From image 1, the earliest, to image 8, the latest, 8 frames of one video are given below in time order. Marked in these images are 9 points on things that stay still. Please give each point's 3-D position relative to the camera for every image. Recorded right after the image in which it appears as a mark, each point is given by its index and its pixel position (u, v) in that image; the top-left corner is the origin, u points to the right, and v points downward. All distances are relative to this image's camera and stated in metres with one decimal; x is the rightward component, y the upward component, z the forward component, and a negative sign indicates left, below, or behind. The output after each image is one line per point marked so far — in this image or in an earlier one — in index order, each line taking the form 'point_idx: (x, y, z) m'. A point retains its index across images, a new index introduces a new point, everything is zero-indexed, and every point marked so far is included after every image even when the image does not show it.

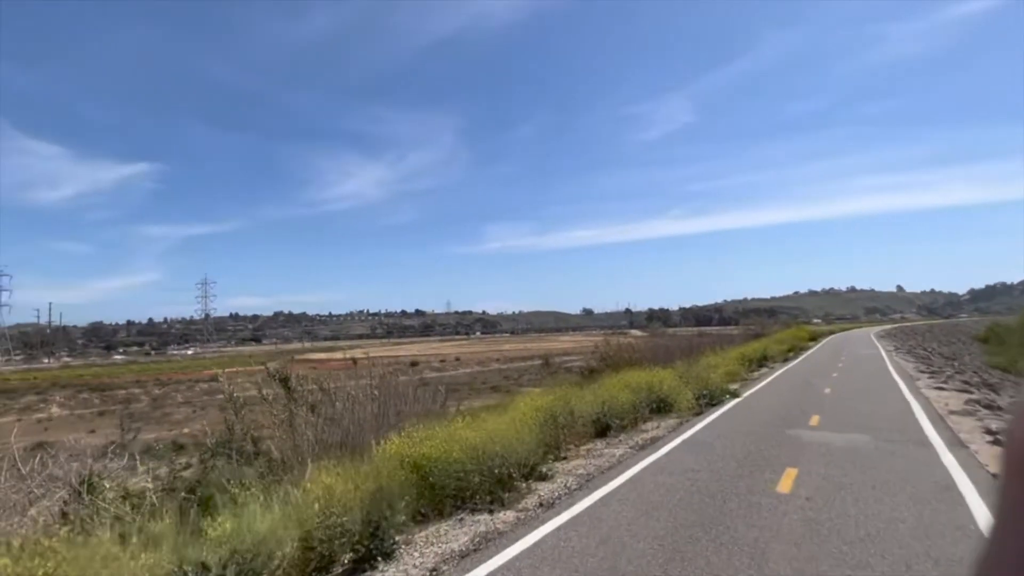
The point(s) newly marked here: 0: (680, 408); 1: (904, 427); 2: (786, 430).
0: (+5.9, -4.2, +18.3) m
1: (+10.2, -3.5, +13.7) m
2: (+7.3, -3.7, +13.7) m
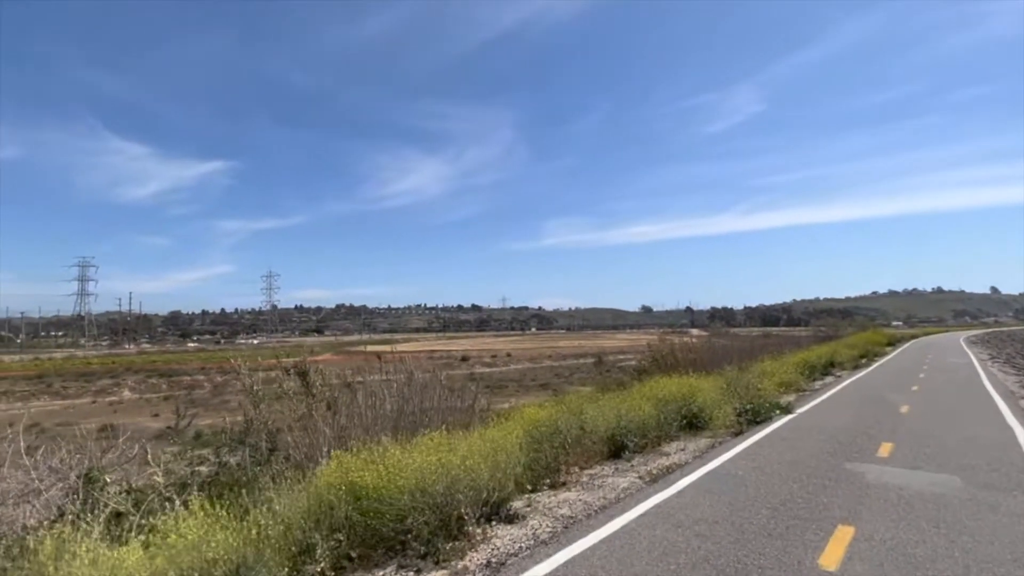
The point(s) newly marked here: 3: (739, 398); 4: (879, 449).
0: (+6.0, -4.1, +15.4) m
1: (+9.9, -3.4, +10.4) m
2: (+6.9, -3.6, +10.7) m
3: (+8.0, -3.8, +18.3) m
4: (+8.3, -3.6, +11.8) m
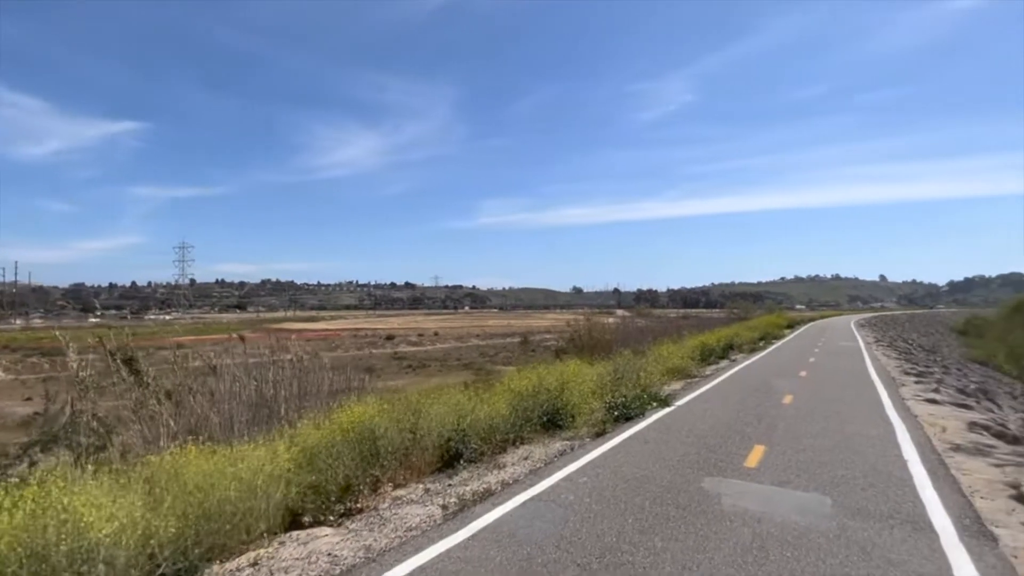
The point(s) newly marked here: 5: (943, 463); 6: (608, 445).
0: (+1.7, -3.4, +13.2) m
1: (+6.2, -3.0, +8.7) m
2: (+3.2, -3.2, +8.6) m
3: (+3.3, -3.1, +16.3) m
4: (+4.4, -3.1, +9.8) m
5: (+7.2, -2.9, +8.6) m
6: (+2.0, -3.3, +11.1) m
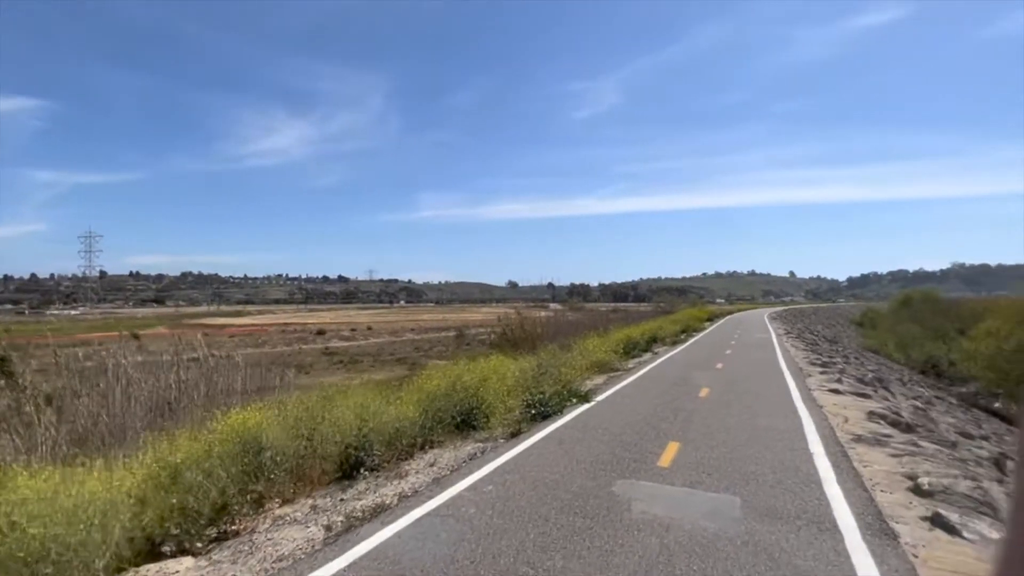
0: (-0.4, -3.2, +12.5) m
1: (+4.6, -2.9, +8.6) m
2: (+1.6, -3.0, +8.2) m
3: (+0.8, -2.9, +15.8) m
4: (+2.7, -3.0, +9.5) m
5: (+5.6, -2.8, +8.7) m
6: (+0.2, -3.2, +10.4) m
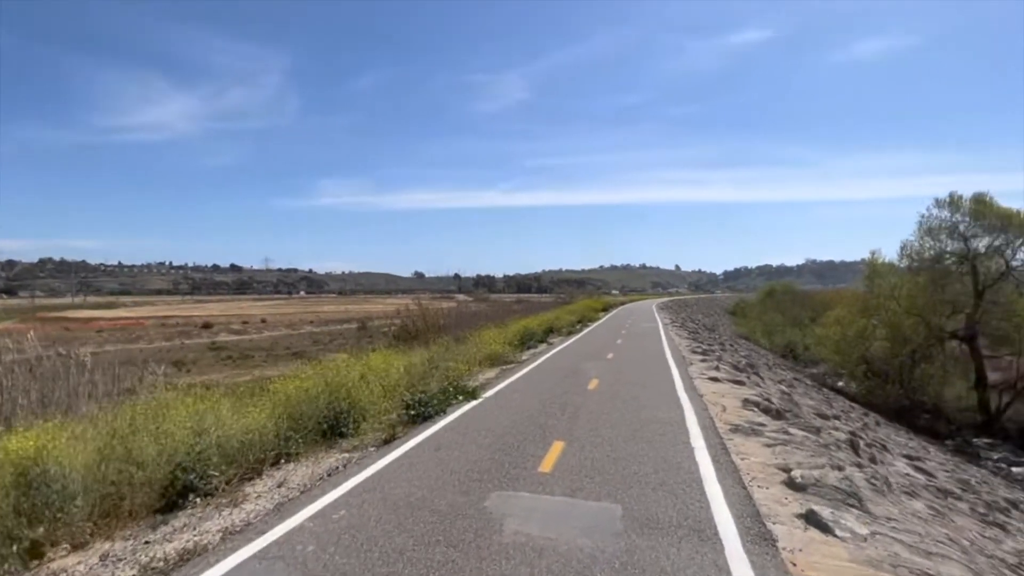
0: (-3.1, -3.0, +11.2) m
1: (+2.6, -2.7, +8.2) m
2: (-0.3, -2.9, +7.3) m
3: (-2.5, -2.6, +14.6) m
4: (+0.5, -2.8, +8.8) m
5: (+3.5, -2.6, +8.4) m
6: (-2.1, -3.0, +9.2) m
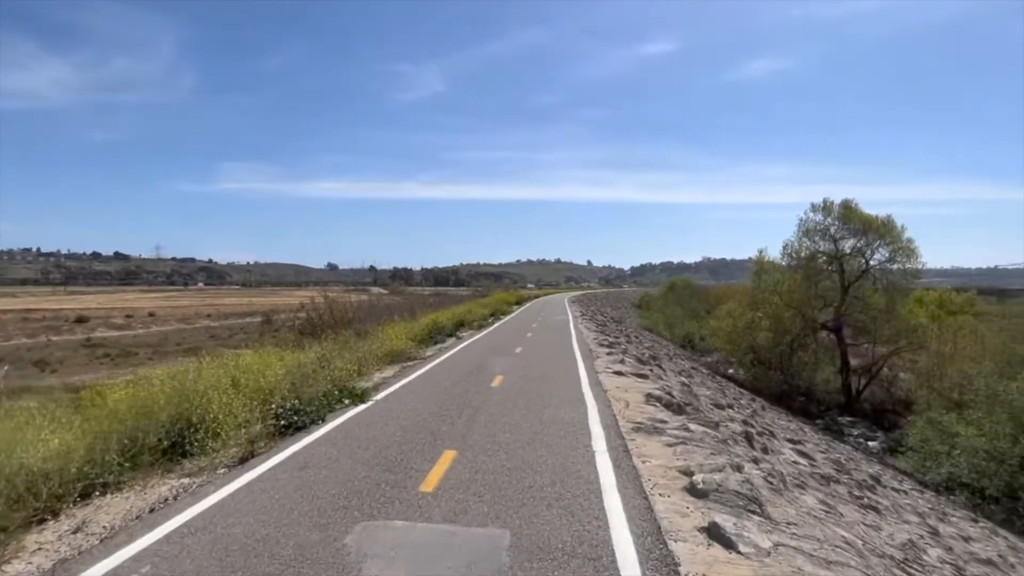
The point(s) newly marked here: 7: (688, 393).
0: (-5.1, -2.8, +9.9) m
1: (+0.9, -2.6, +7.9) m
2: (-1.7, -2.8, +6.5) m
3: (-5.1, -2.3, +13.4) m
4: (-1.2, -2.7, +8.2) m
5: (+1.8, -2.5, +8.3) m
6: (-3.9, -2.8, +8.2) m
7: (+4.5, -2.7, +13.3) m
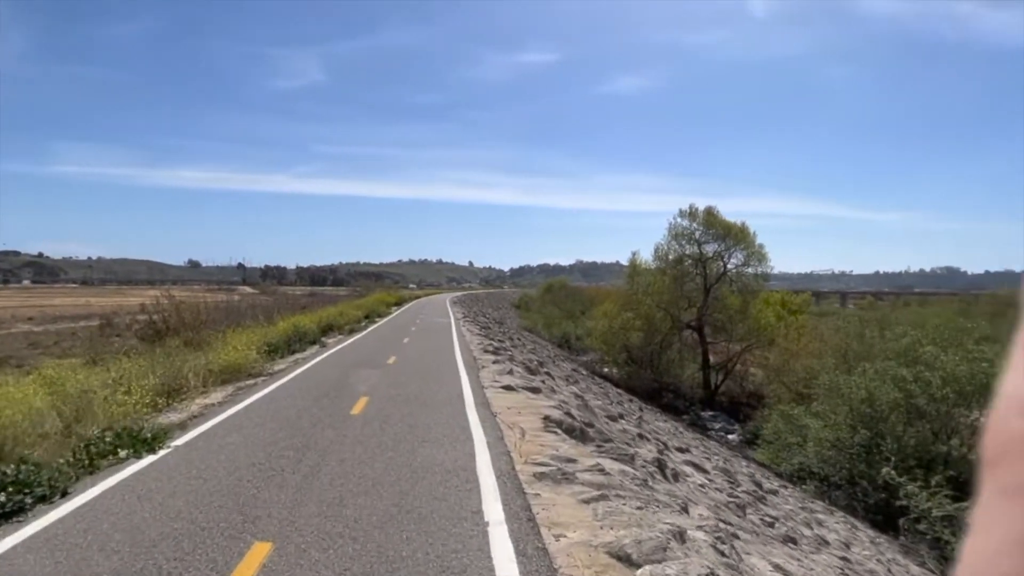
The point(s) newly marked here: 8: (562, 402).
0: (-7.0, -2.8, +6.4) m
1: (-0.6, -2.6, +5.8) m
2: (-2.9, -2.8, +3.9) m
3: (-7.7, -2.3, +9.9) m
4: (-2.7, -2.7, +5.6) m
5: (+0.1, -2.5, +6.4) m
6: (-5.4, -2.8, +5.0) m
7: (+1.6, -2.8, +11.9) m
8: (+1.1, -2.5, +11.8) m
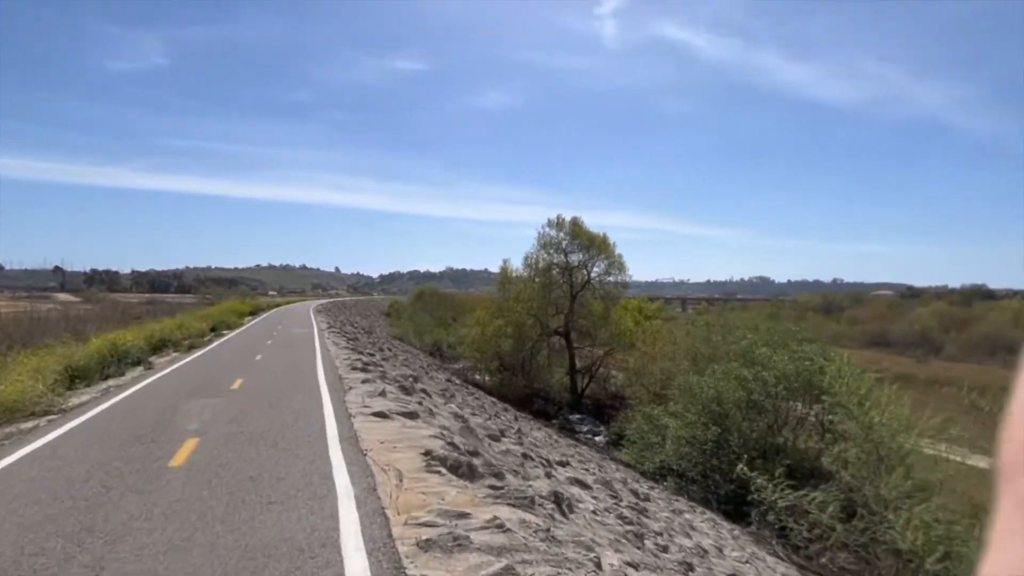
0: (-8.0, -2.9, +3.4) m
1: (-1.7, -2.8, +4.4) m
2: (-3.4, -2.9, +1.9) m
3: (-9.5, -2.5, +6.6) m
4: (-3.7, -2.8, +3.6) m
5: (-1.1, -2.7, +5.1) m
6: (-6.1, -2.9, +2.4) m
7: (-1.0, -3.0, +10.7) m
8: (-1.5, -2.8, +10.6) m
